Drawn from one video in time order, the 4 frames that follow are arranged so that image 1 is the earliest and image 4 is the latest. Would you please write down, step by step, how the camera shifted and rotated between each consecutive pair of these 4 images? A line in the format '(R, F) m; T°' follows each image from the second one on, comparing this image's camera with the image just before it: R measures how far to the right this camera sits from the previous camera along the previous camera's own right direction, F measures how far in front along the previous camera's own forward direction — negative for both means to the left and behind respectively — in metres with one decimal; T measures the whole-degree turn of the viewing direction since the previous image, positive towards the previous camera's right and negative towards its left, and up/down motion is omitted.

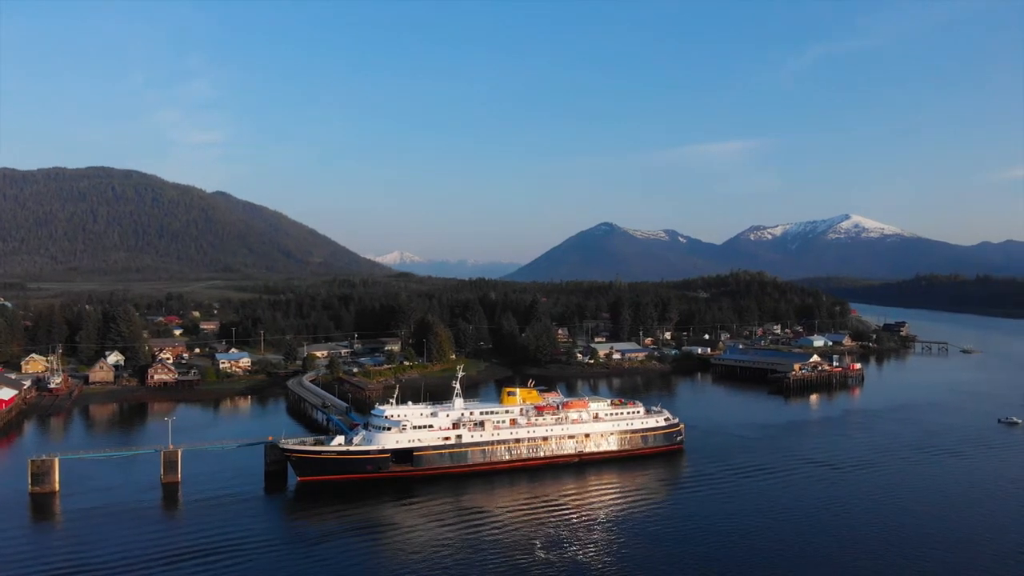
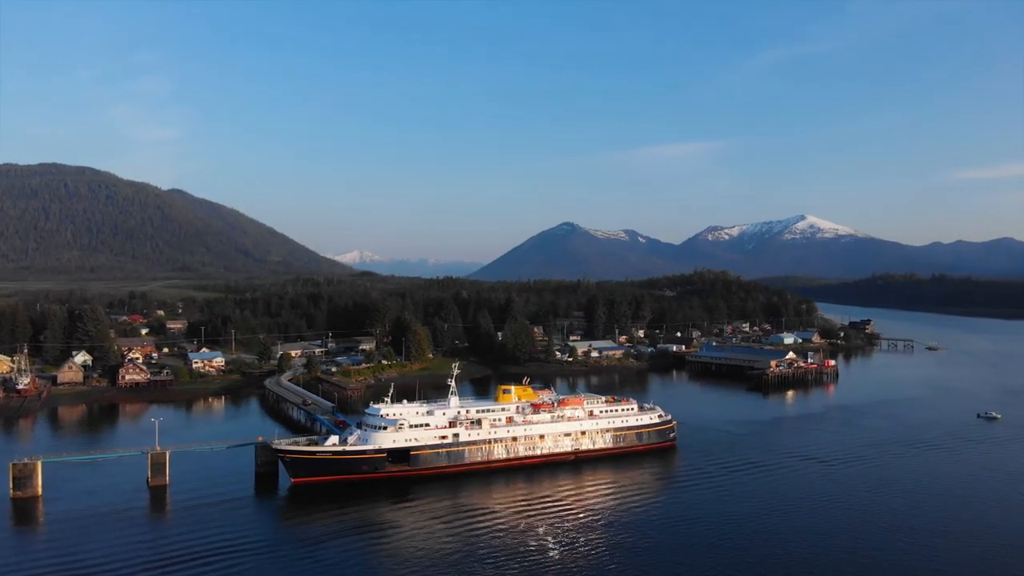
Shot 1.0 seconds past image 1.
(-0.6, +0.1) m; +3°
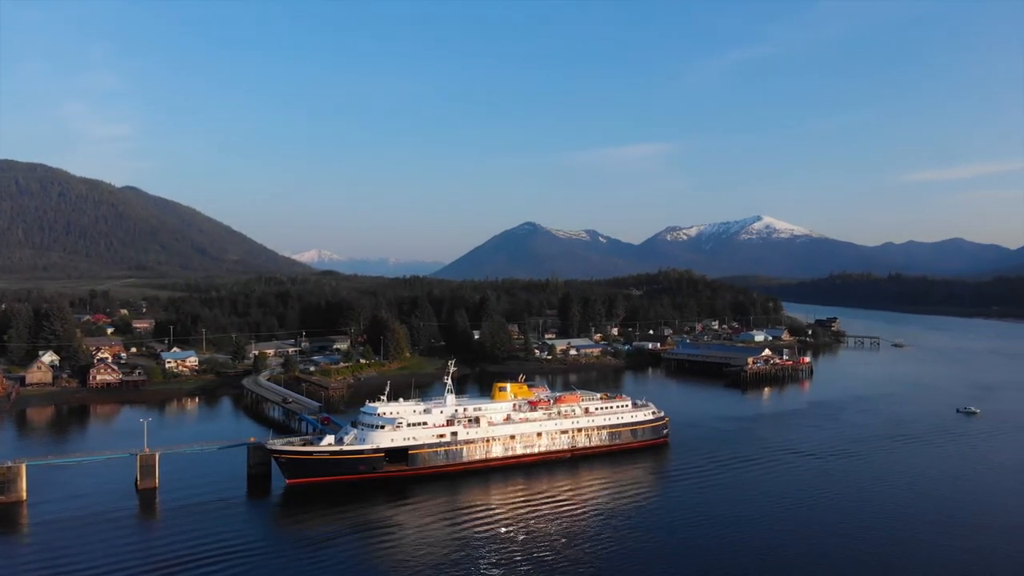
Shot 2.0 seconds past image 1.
(-0.6, +0.1) m; +3°
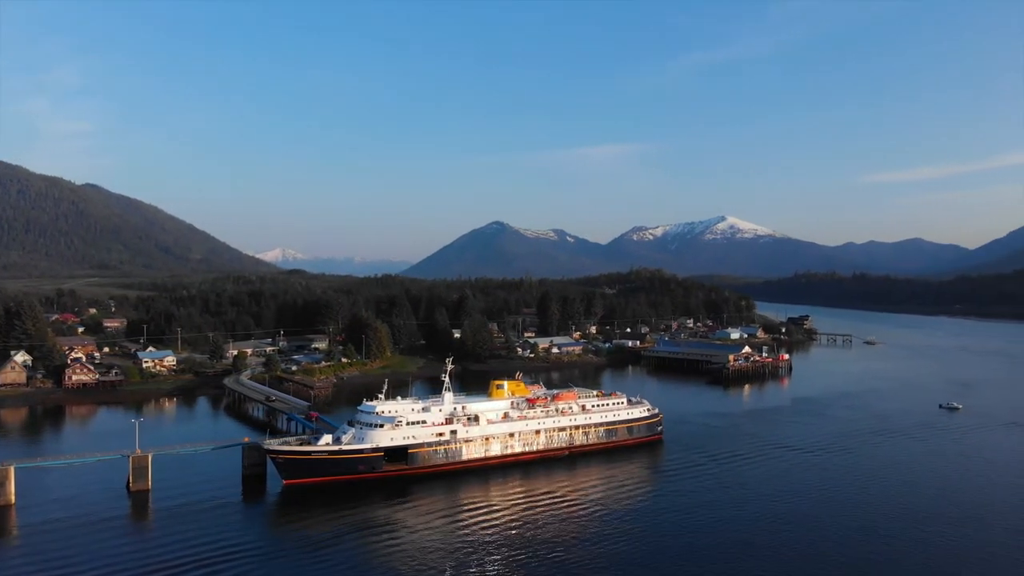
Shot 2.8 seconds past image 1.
(-0.5, 0.0) m; +2°
